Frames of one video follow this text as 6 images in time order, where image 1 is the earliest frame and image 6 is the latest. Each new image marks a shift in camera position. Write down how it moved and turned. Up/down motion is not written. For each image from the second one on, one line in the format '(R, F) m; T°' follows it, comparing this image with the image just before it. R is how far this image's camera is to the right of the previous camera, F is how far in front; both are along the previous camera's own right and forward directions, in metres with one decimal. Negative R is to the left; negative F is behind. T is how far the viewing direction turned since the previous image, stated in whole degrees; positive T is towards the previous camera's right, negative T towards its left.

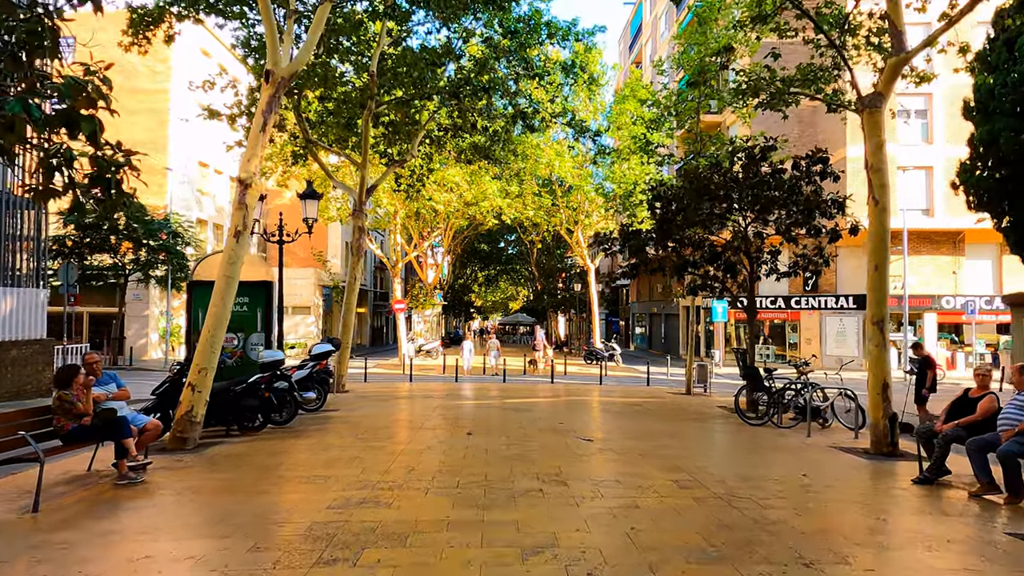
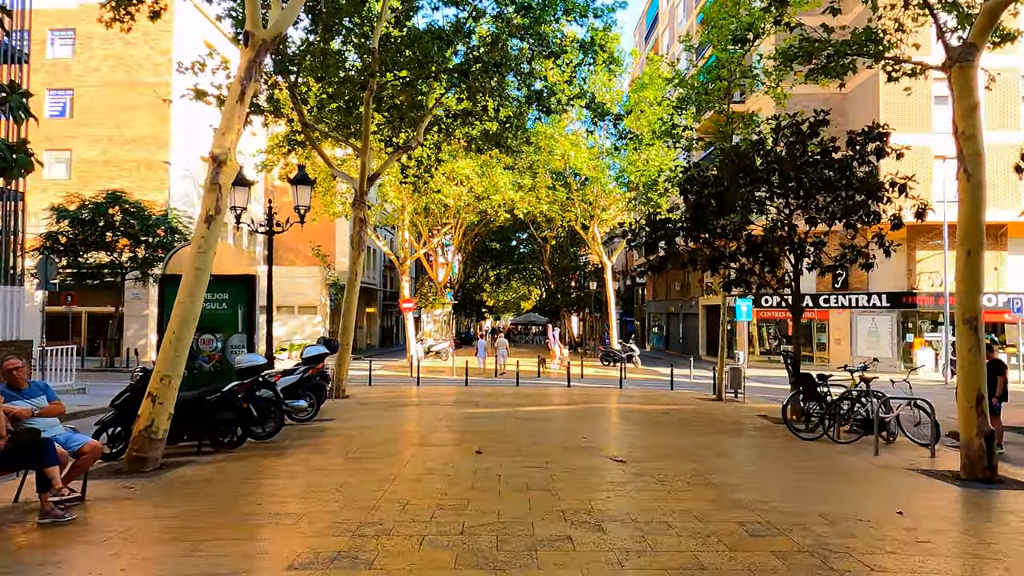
(-0.1, +1.4) m; -1°
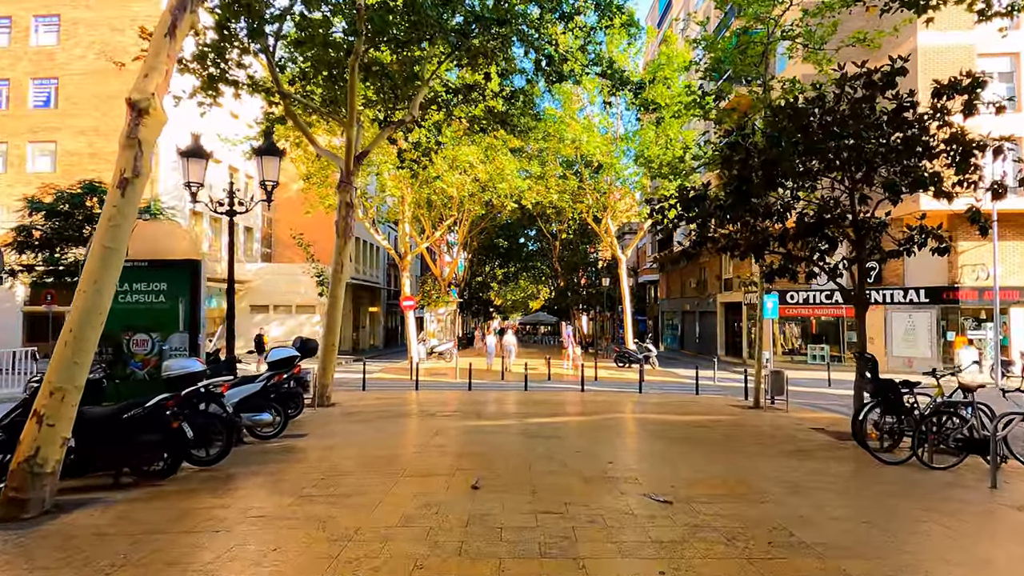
(0.0, +1.9) m; -1°
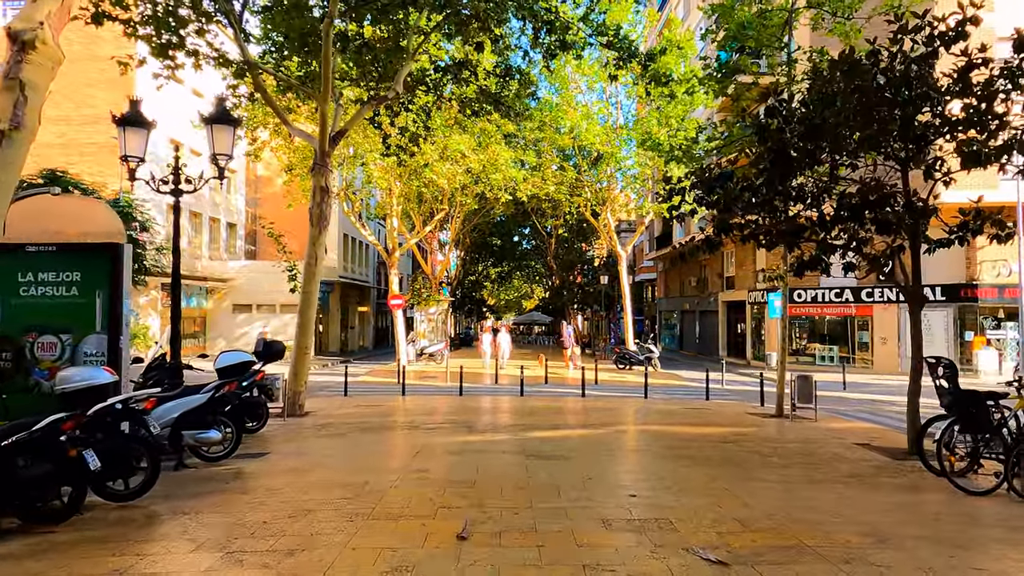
(0.0, +1.5) m; +1°
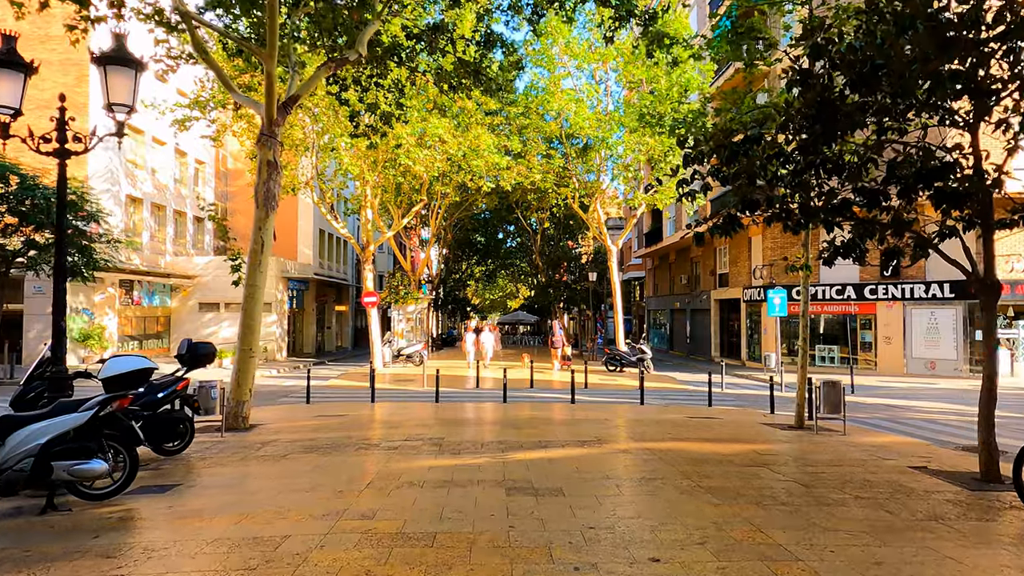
(+0.1, +1.7) m; +1°
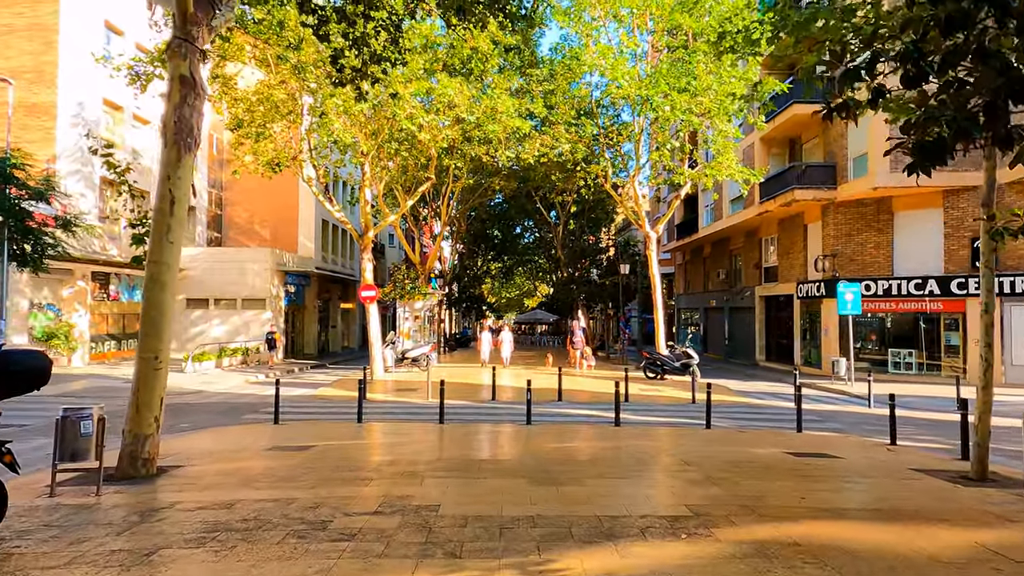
(-0.2, +3.5) m; -1°
